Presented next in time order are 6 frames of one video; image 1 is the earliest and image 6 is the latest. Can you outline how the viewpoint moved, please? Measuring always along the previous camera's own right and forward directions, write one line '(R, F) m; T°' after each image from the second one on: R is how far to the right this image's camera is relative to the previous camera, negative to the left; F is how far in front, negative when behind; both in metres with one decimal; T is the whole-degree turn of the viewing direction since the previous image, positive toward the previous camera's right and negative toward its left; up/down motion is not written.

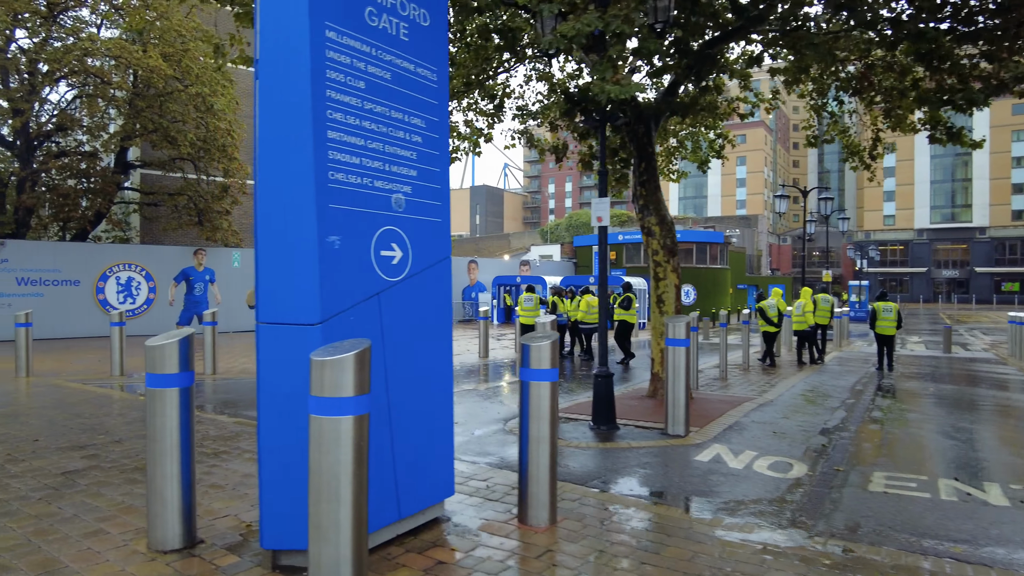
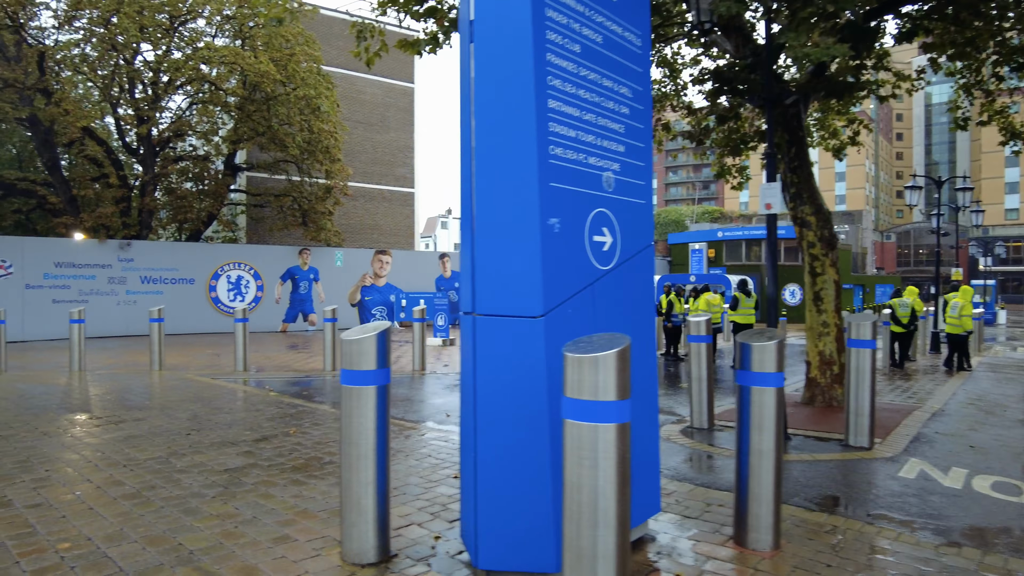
(-0.7, +0.4) m; -7°
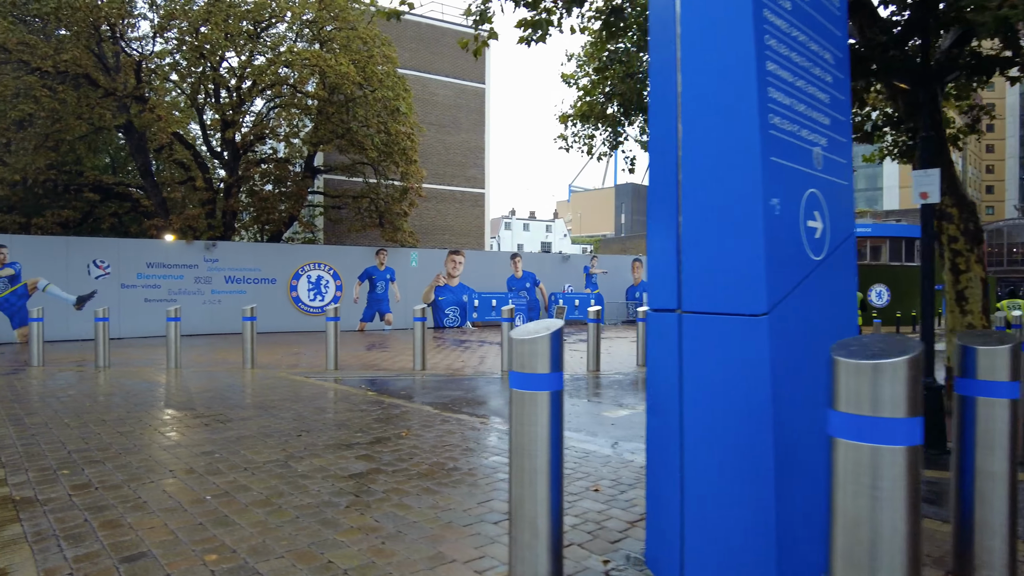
(-0.5, +0.3) m; -5°
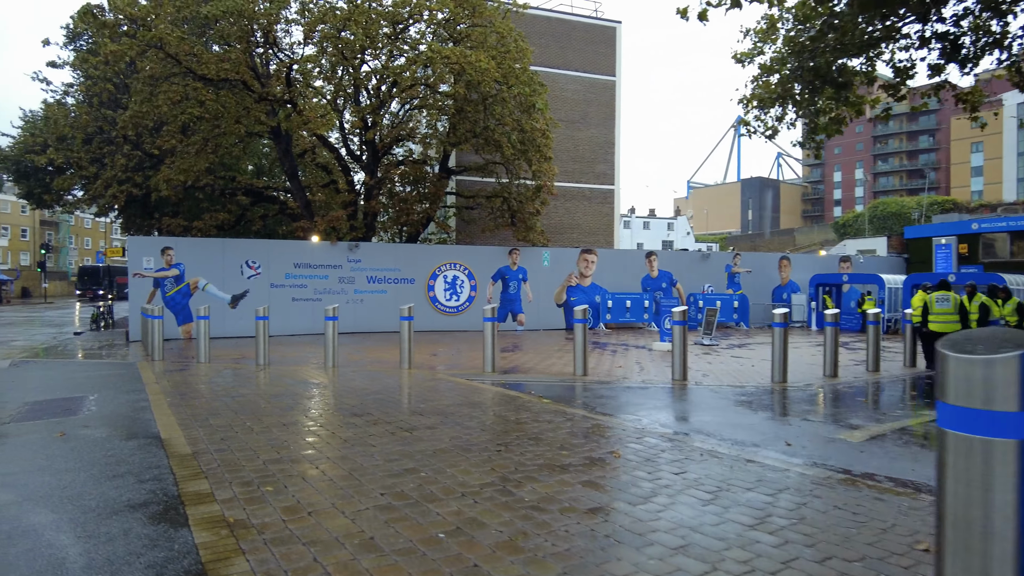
(-0.9, +0.8) m; -9°
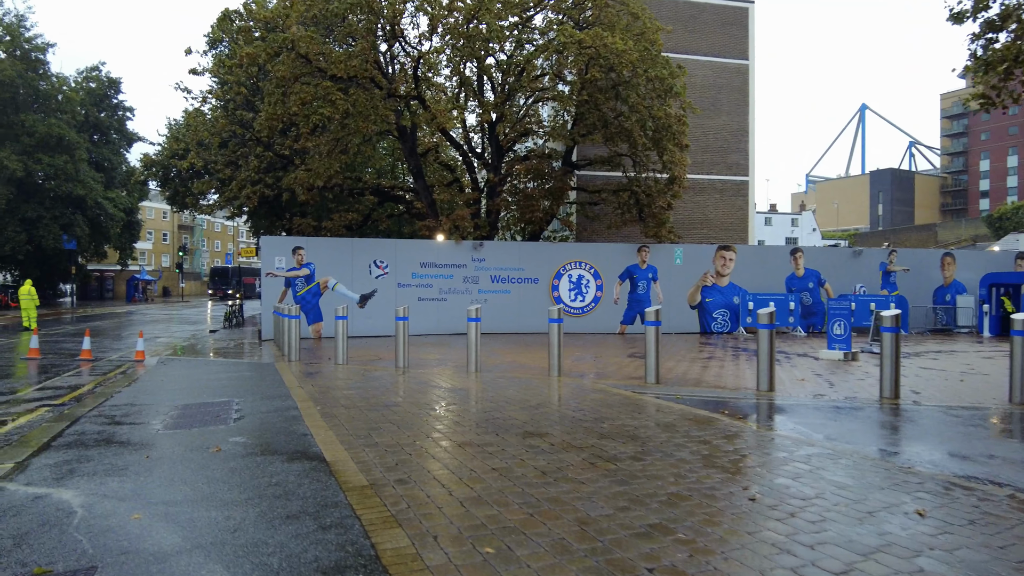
(-0.9, +1.1) m; -9°
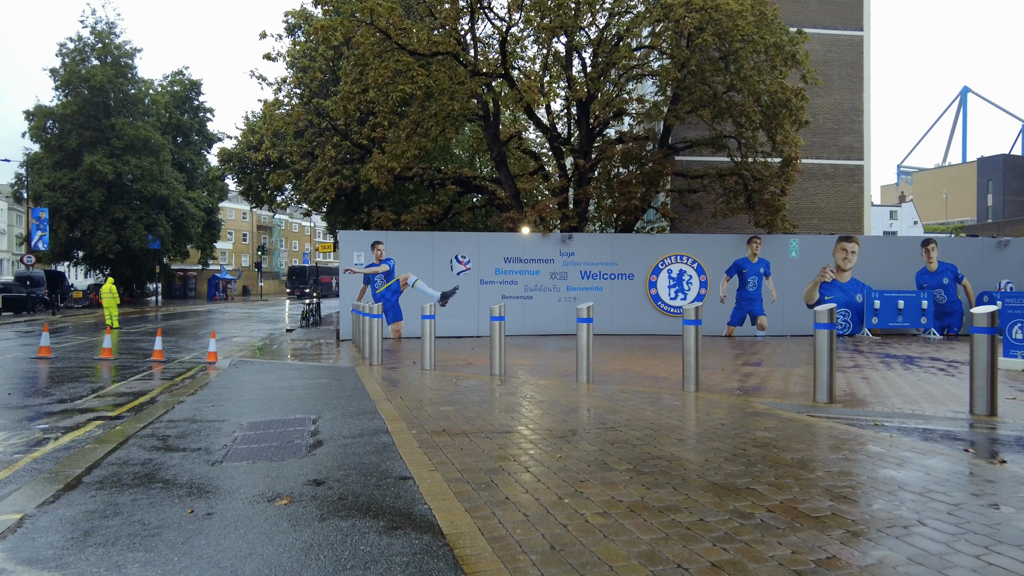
(-0.7, +1.7) m; -6°
